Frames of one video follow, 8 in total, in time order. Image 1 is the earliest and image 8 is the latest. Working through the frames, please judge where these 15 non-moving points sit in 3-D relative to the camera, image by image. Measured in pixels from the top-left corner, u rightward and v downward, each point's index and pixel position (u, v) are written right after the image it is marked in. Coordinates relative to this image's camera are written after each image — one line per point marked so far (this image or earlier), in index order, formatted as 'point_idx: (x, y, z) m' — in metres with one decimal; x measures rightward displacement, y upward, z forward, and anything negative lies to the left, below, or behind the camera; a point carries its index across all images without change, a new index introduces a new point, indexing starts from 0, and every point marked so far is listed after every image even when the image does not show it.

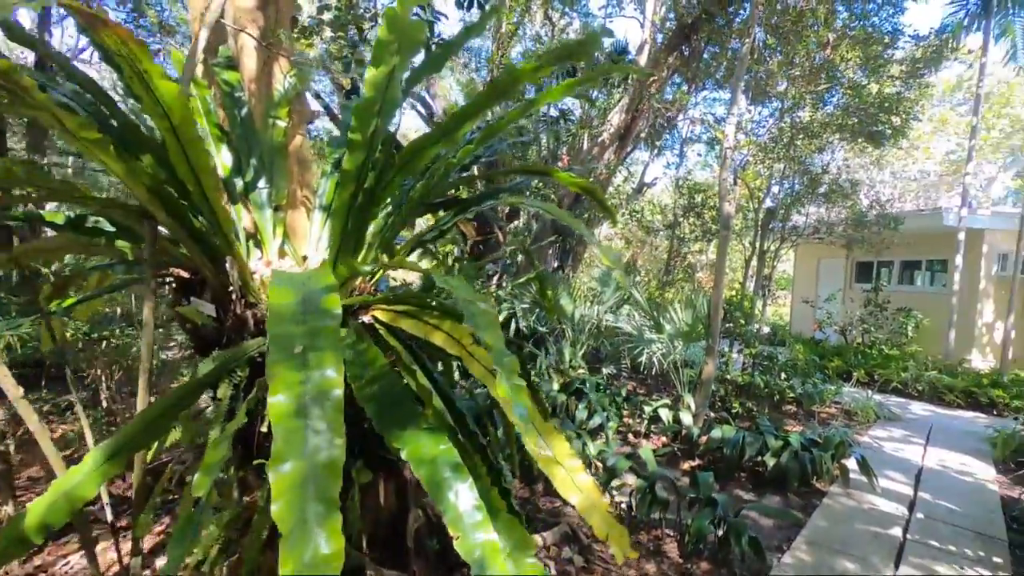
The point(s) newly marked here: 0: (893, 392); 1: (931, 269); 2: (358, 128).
0: (+4.7, -1.3, +6.6) m
1: (+6.8, +0.3, +8.7) m
2: (-0.4, +0.4, +1.5) m
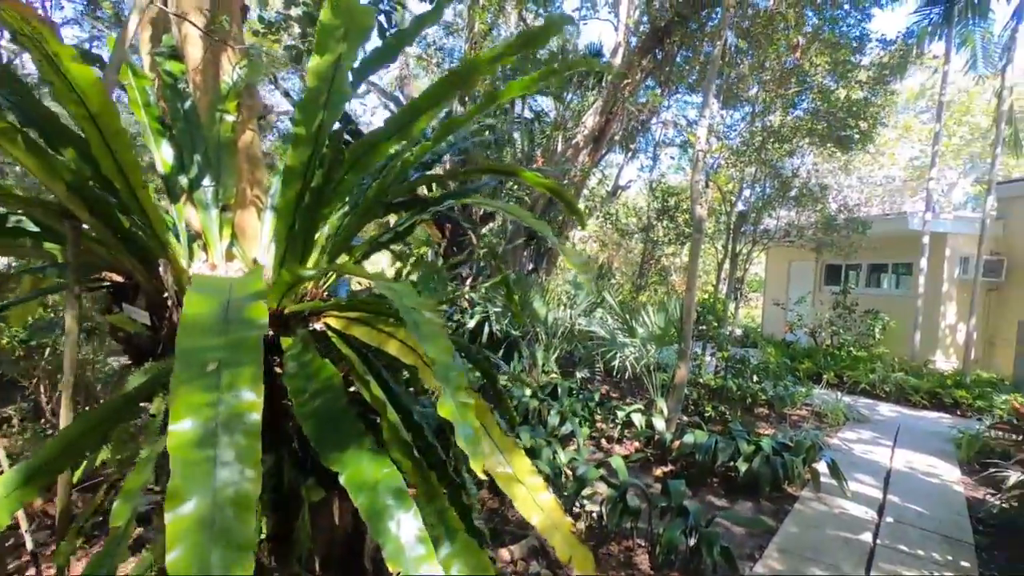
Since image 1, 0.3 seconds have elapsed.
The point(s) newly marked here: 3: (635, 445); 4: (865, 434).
0: (+4.3, -1.3, +6.7) m
1: (+6.4, +0.3, +8.9) m
2: (-0.5, +0.4, +1.4) m
3: (+0.9, -1.2, +4.1) m
4: (+3.2, -1.3, +4.8) m
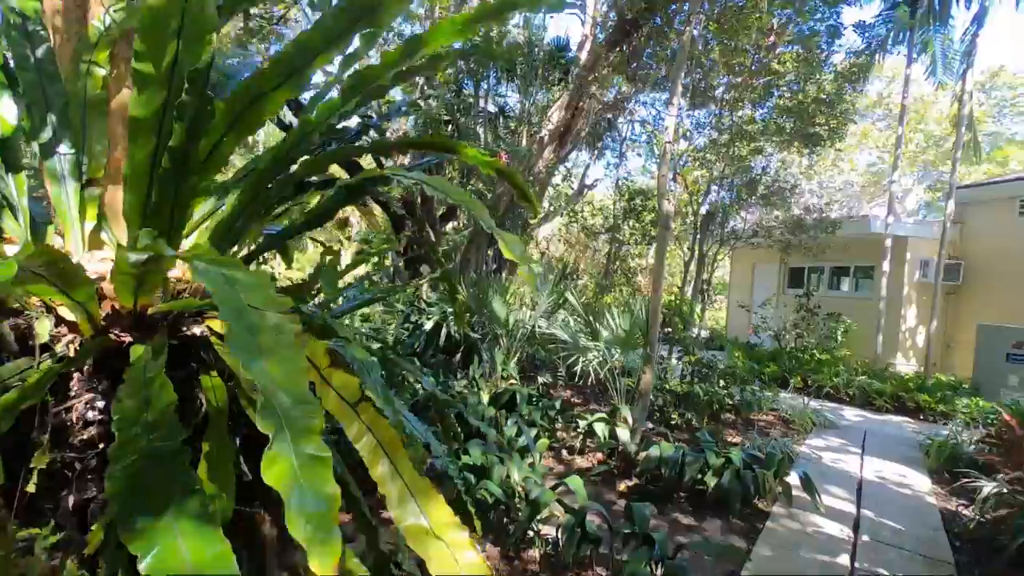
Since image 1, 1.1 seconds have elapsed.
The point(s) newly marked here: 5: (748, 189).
0: (+3.9, -1.3, +6.6) m
1: (+5.8, +0.2, +9.0) m
2: (-0.7, +0.4, +1.0) m
3: (+0.6, -1.2, +3.8) m
4: (+2.8, -1.3, +4.7) m
5: (+2.8, +1.2, +6.5) m
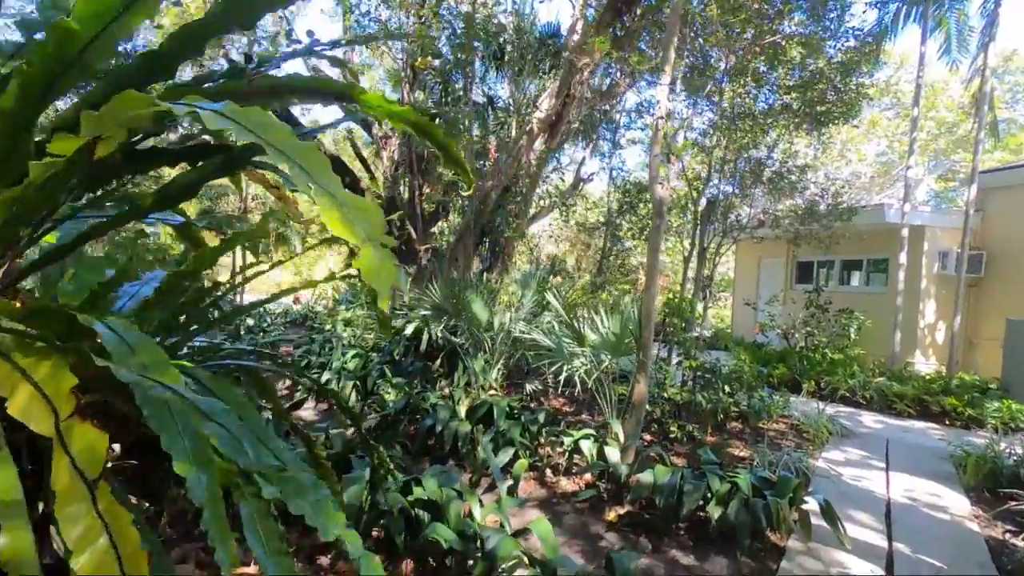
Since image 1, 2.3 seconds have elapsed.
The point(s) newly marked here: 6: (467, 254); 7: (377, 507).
0: (+3.7, -1.3, +6.1) m
1: (+5.6, +0.3, +8.4) m
2: (-0.9, +0.4, +0.6) m
3: (+0.5, -1.2, +3.3) m
4: (+2.6, -1.3, +4.2) m
5: (+2.7, +1.2, +6.0) m
6: (-0.6, +0.5, +7.4) m
7: (-0.6, -0.9, +2.3) m
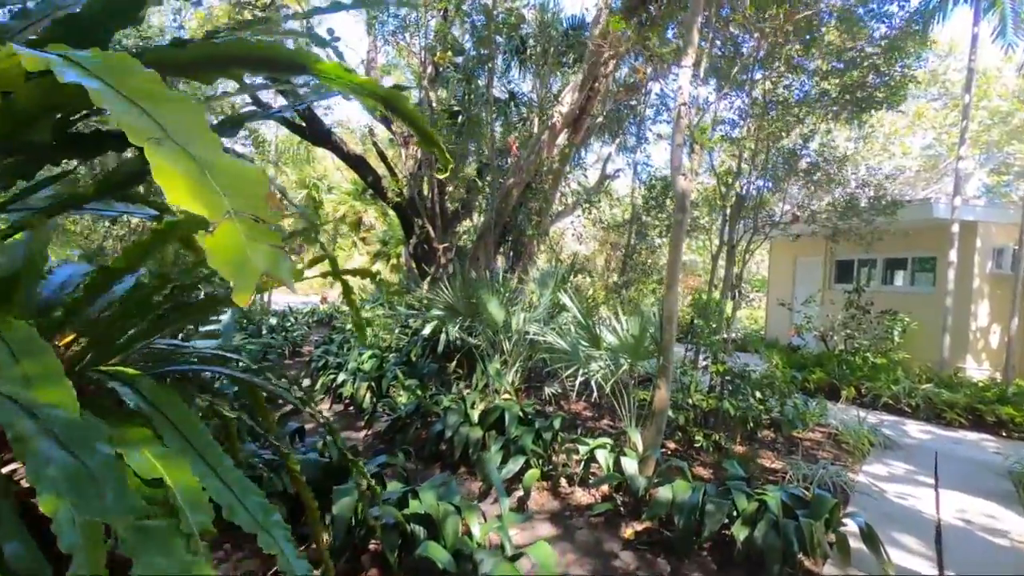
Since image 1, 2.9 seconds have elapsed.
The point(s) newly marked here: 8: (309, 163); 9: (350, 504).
0: (+3.9, -1.3, +5.7) m
1: (+6.0, +0.3, +7.9) m
2: (-1.0, +0.4, +0.4) m
3: (+0.5, -1.2, +3.1) m
4: (+2.8, -1.3, +3.8) m
5: (+2.9, +1.2, +5.6) m
6: (-0.3, +0.5, +7.3) m
7: (-0.6, -0.9, +2.1) m
8: (-4.3, +2.7, +11.5) m
9: (-0.7, -0.9, +2.1) m
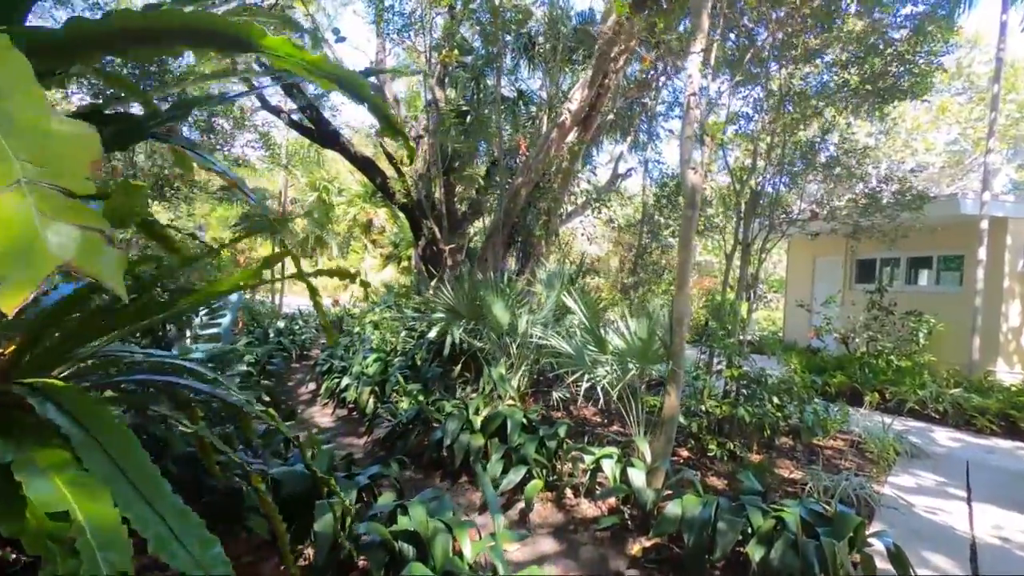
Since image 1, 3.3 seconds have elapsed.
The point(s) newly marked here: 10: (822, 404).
0: (+4.0, -1.3, +5.4) m
1: (+6.1, +0.3, +7.6) m
2: (-1.1, +0.4, +0.3) m
3: (+0.5, -1.2, +3.0) m
4: (+2.8, -1.3, +3.6) m
5: (+3.0, +1.2, +5.4) m
6: (-0.2, +0.4, +7.1) m
7: (-0.6, -0.9, +2.0) m
8: (-4.1, +2.6, +11.4) m
9: (-0.7, -0.9, +2.0) m
10: (+2.6, -1.0, +4.5) m
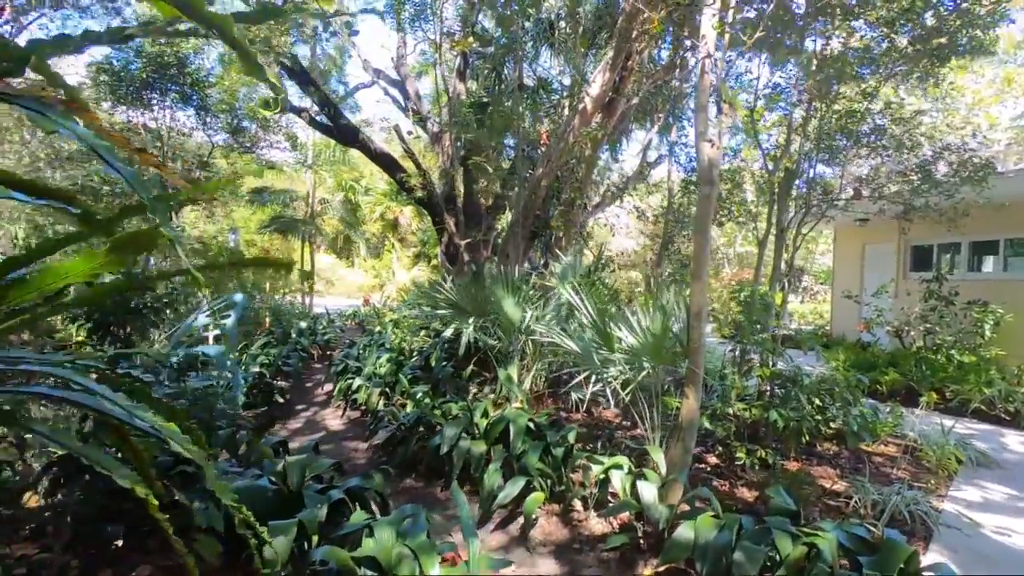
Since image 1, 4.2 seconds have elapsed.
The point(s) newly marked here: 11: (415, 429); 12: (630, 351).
0: (+4.2, -1.2, +4.8) m
1: (+6.4, +0.5, +6.9) m
2: (-1.3, +0.4, +0.1) m
3: (+0.5, -1.1, +2.7) m
4: (+2.8, -1.2, +3.1) m
5: (+3.1, +1.3, +4.9) m
6: (+0.1, +0.5, +6.9) m
7: (-0.7, -0.9, +1.8) m
8: (-3.5, +2.6, +11.4) m
9: (-0.7, -0.9, +1.8) m
10: (+2.7, -0.9, +4.0) m
11: (-0.6, -0.9, +3.5) m
12: (+0.7, -0.4, +3.0) m
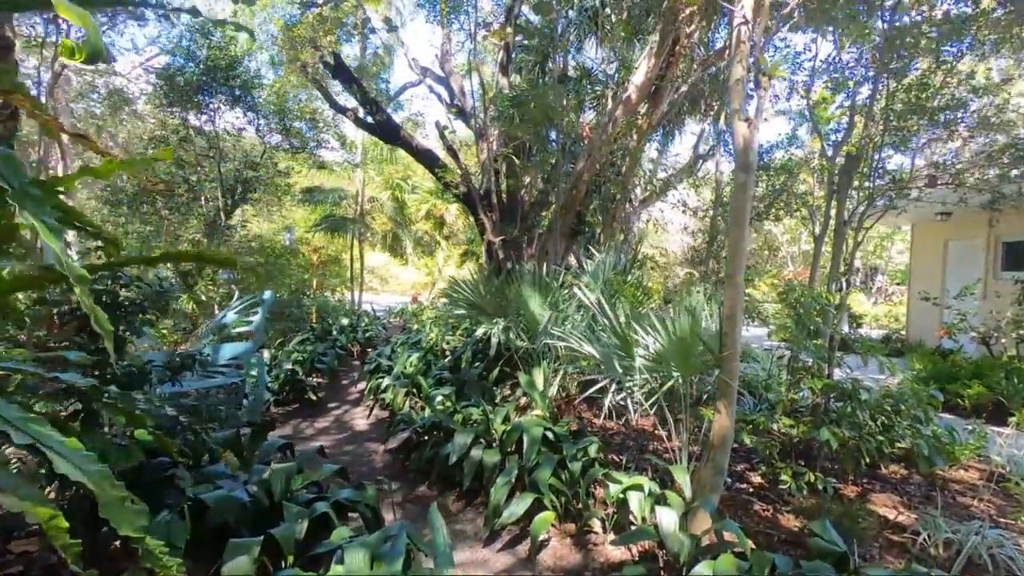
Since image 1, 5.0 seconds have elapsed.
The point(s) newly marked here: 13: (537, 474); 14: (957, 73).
0: (+4.4, -1.2, +4.2) m
1: (+6.8, +0.4, +6.0) m
2: (-1.5, +0.5, 0.0) m
3: (+0.6, -1.1, +2.4) m
4: (+2.9, -1.2, +2.6) m
5: (+3.3, +1.3, +4.3) m
6: (+0.5, +0.5, +6.6) m
7: (-0.7, -0.9, +1.6) m
8: (-2.6, +2.7, +11.5) m
9: (-0.8, -0.8, +1.6) m
10: (+2.9, -0.9, +3.5) m
11: (-0.5, -0.9, +3.3) m
12: (+0.7, -0.4, +2.7) m
13: (+0.1, -0.9, +2.6) m
14: (+3.3, +1.7, +4.1) m
